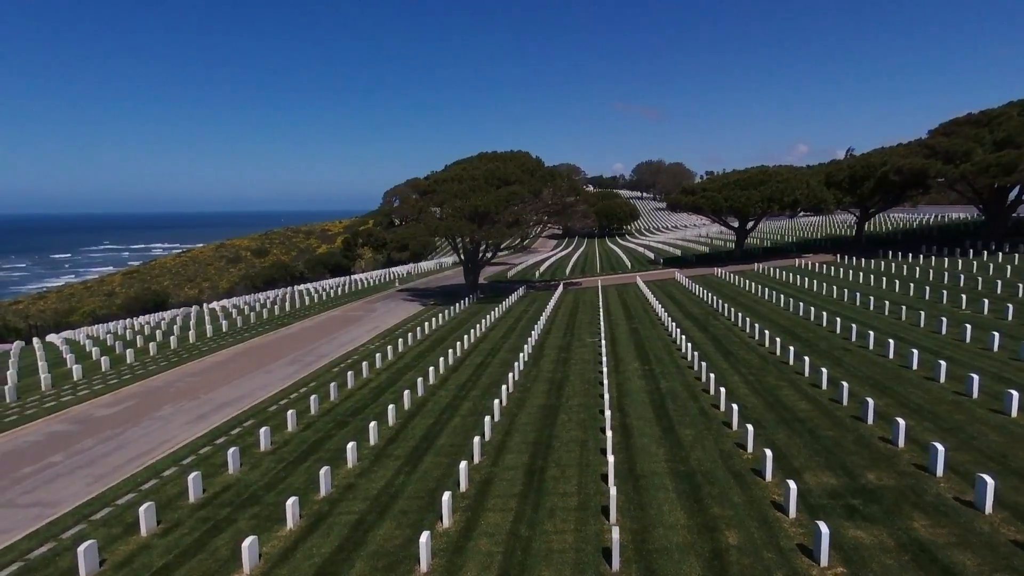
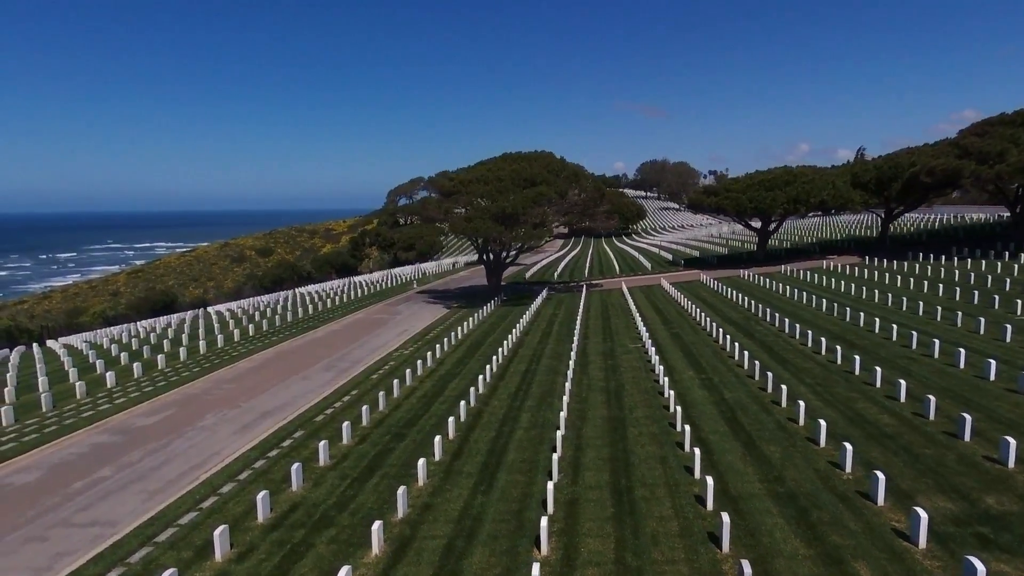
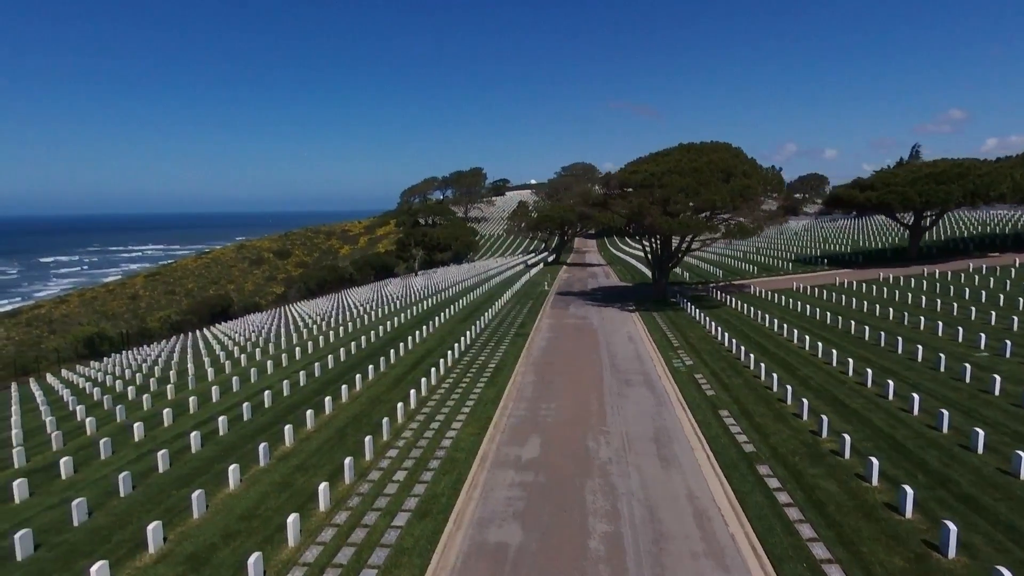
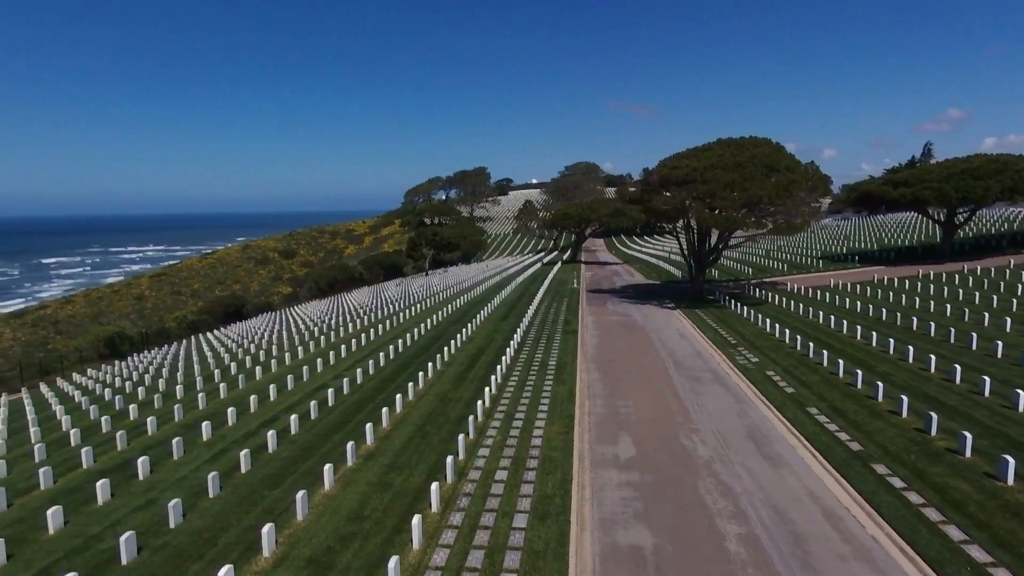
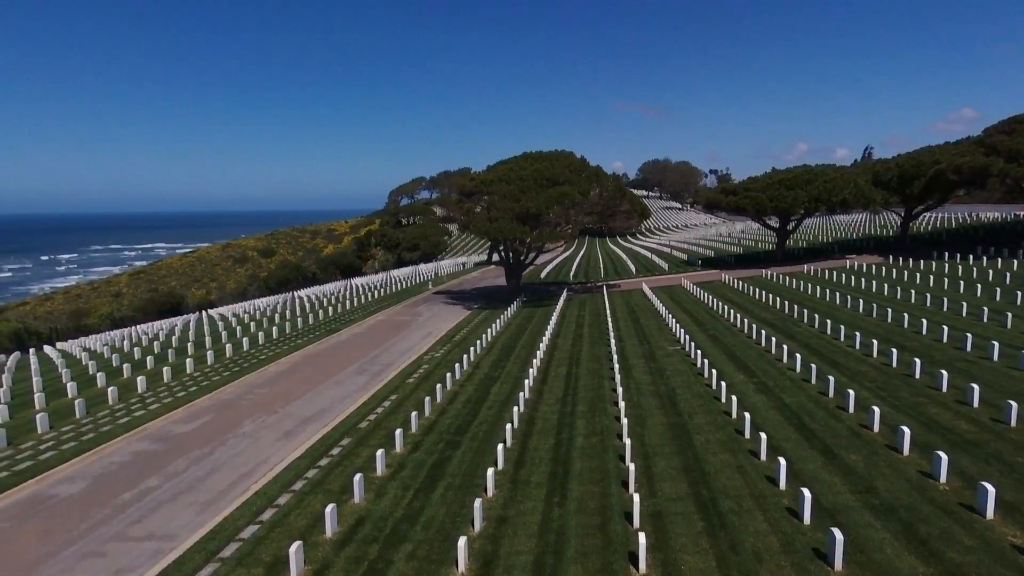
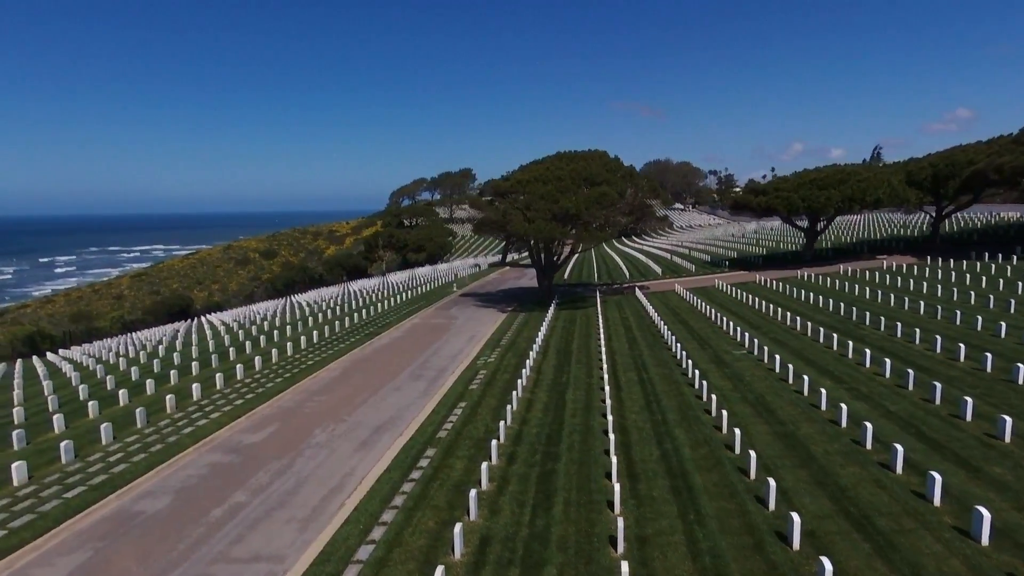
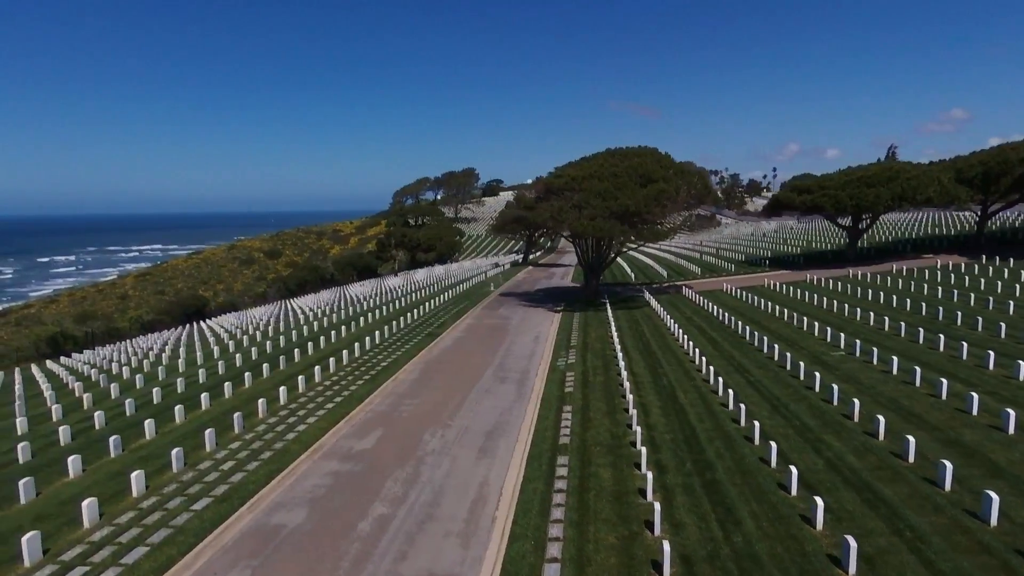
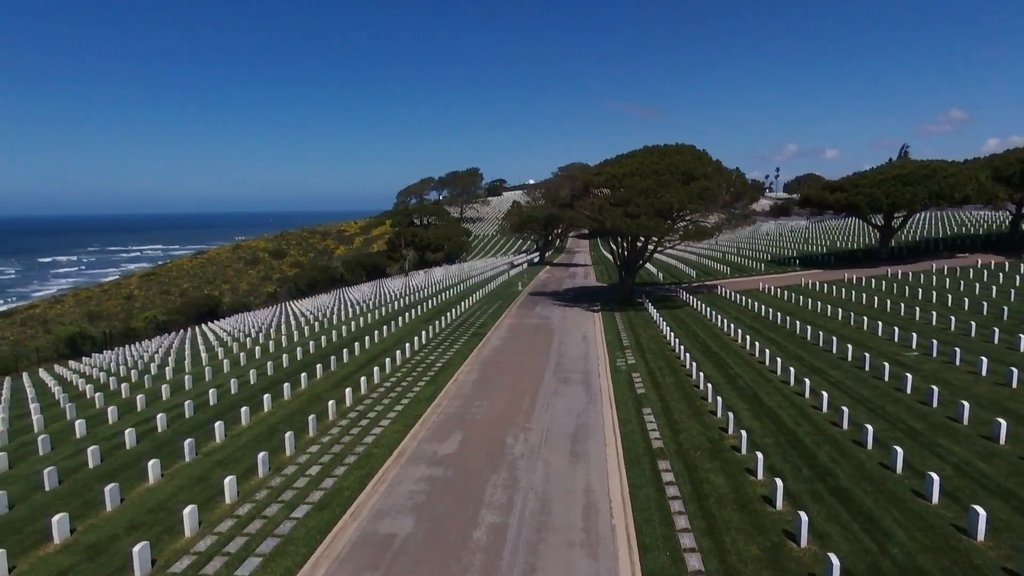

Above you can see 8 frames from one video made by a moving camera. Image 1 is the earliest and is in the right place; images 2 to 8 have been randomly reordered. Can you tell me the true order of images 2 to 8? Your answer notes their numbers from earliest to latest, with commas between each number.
2, 5, 6, 7, 8, 3, 4
